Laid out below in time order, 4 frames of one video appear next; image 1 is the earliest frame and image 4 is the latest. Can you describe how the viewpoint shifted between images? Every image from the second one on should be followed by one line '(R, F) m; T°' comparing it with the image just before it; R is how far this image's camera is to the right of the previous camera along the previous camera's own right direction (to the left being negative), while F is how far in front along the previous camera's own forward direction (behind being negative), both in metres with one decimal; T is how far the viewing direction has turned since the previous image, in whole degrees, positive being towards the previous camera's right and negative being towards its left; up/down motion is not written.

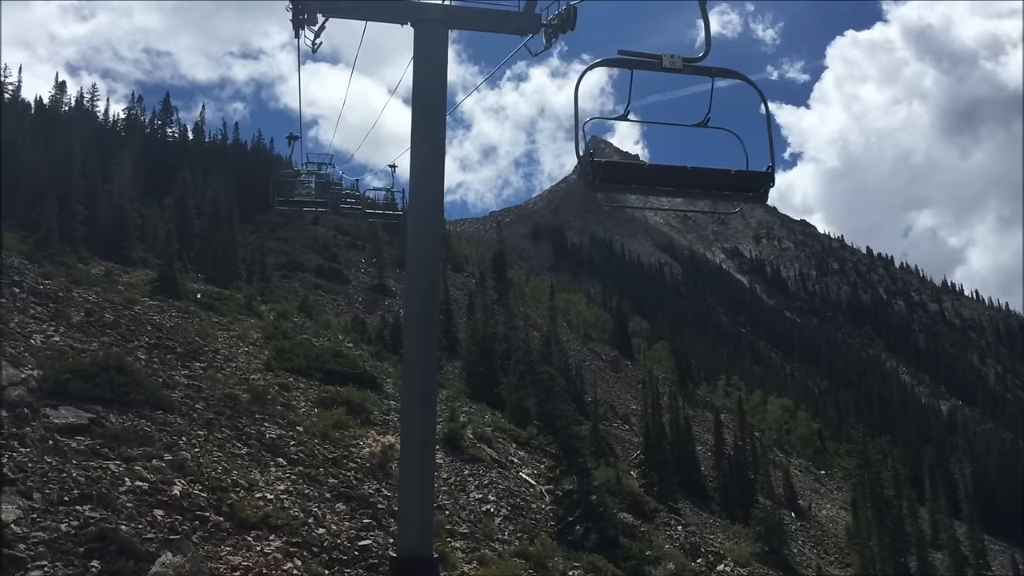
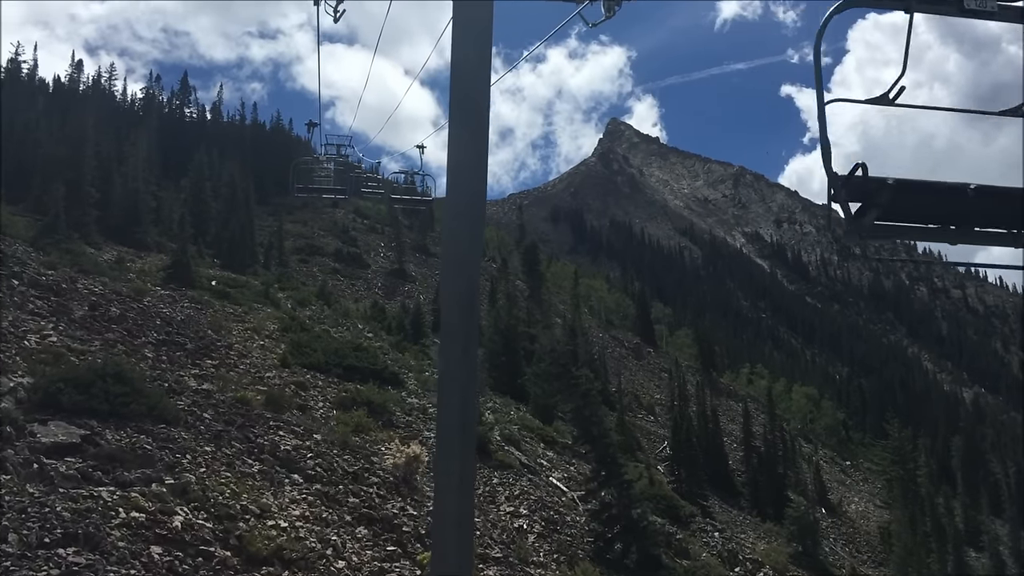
(-0.3, +1.1) m; -1°
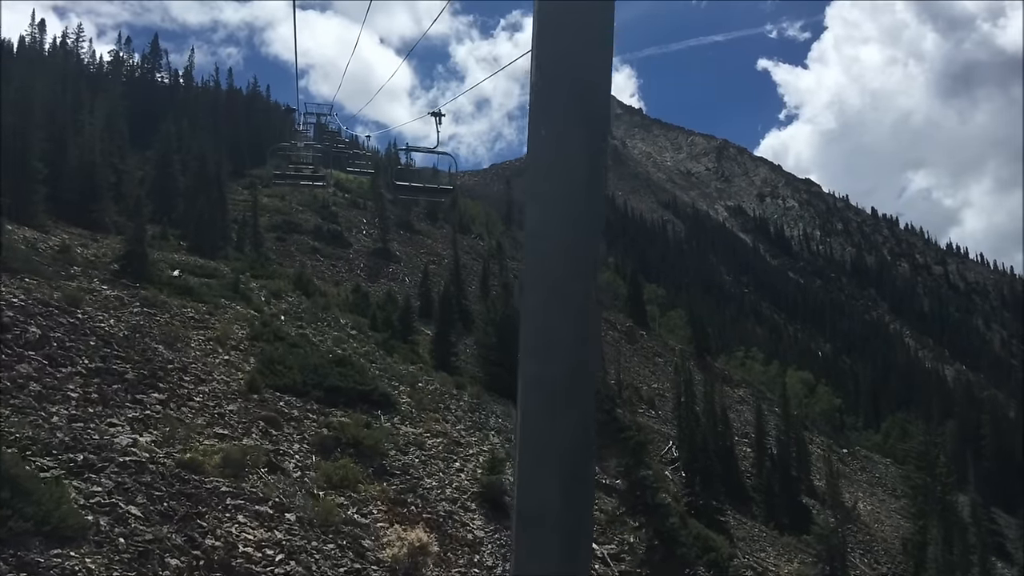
(-0.6, +2.9) m; +1°
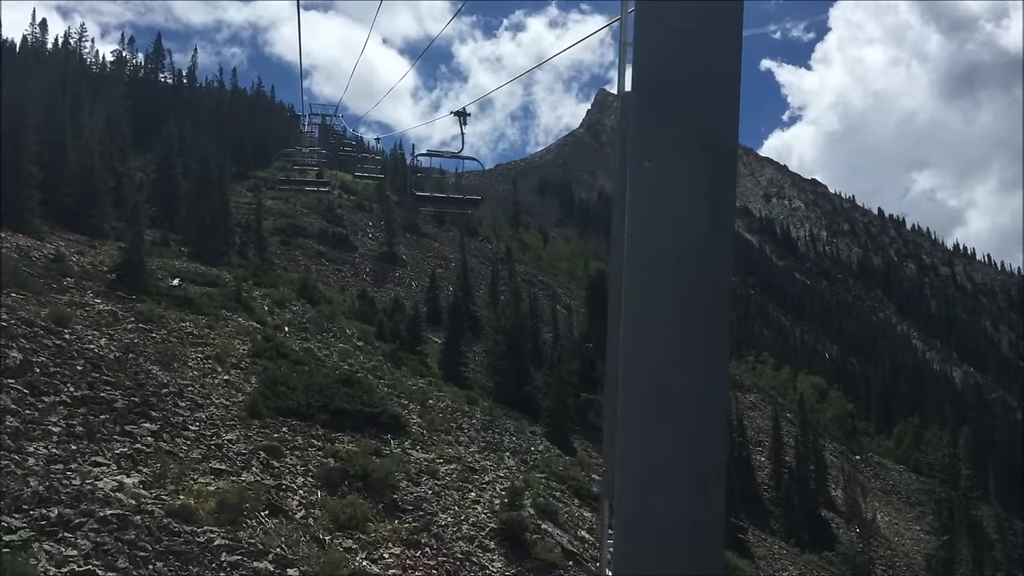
(-0.2, +1.0) m; 0°
